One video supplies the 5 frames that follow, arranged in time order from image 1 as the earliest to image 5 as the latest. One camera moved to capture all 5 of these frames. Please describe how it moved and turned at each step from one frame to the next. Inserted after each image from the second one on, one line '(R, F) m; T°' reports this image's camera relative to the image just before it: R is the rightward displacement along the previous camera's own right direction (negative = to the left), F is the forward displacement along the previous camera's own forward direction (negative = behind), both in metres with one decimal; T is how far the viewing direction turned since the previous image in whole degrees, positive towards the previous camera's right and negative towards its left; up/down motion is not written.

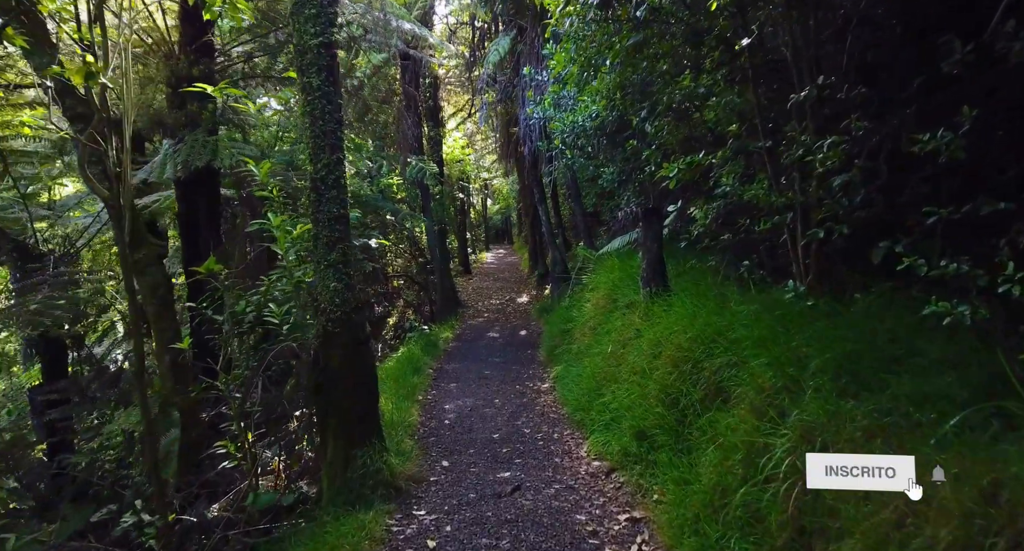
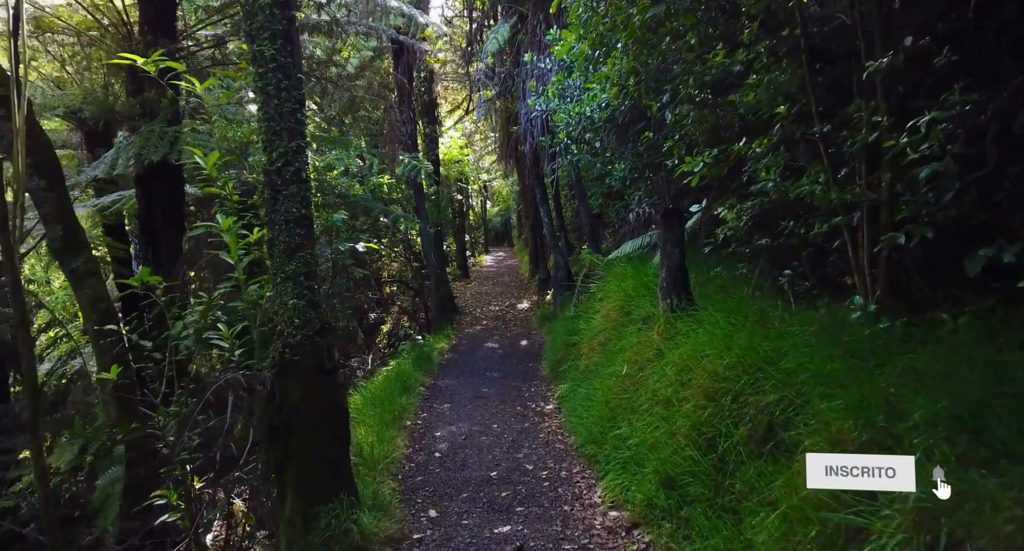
(0.0, +0.8) m; 0°
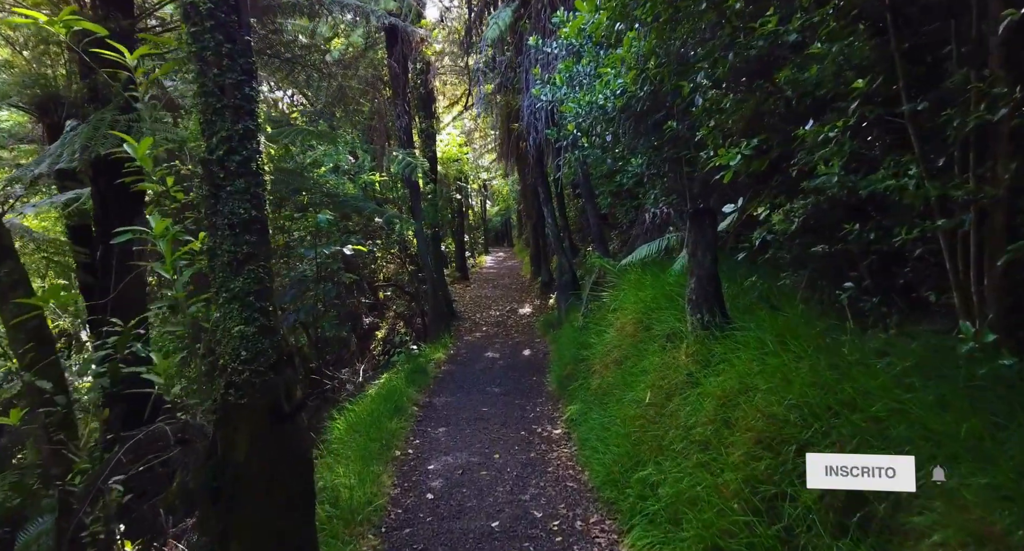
(0.0, +0.7) m; 0°
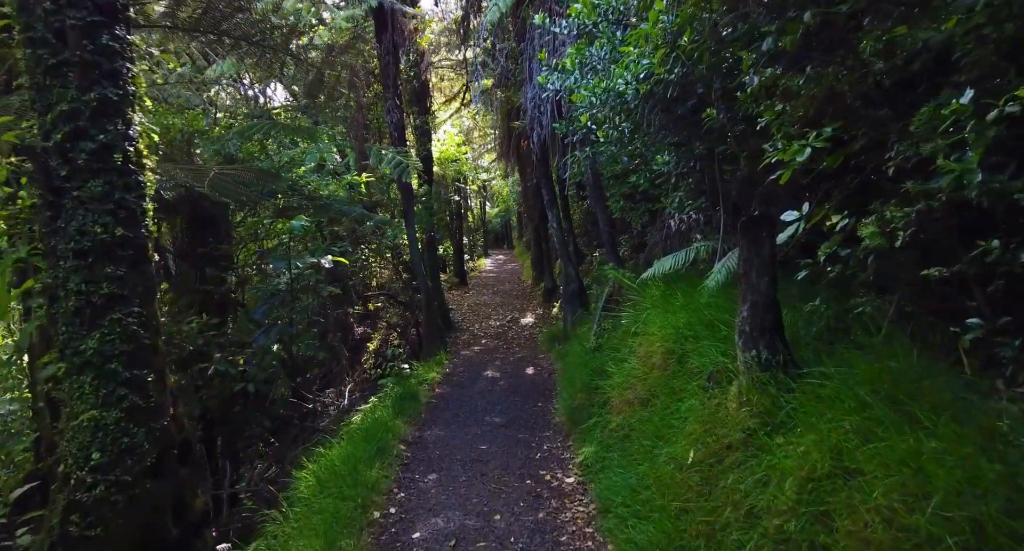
(0.0, +1.0) m; 0°
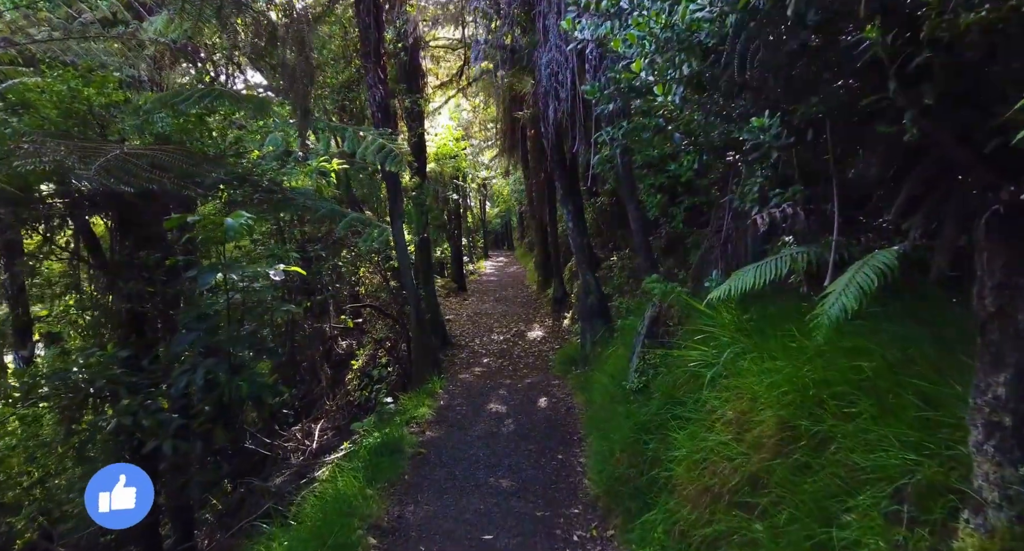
(-0.1, +1.8) m; 0°
